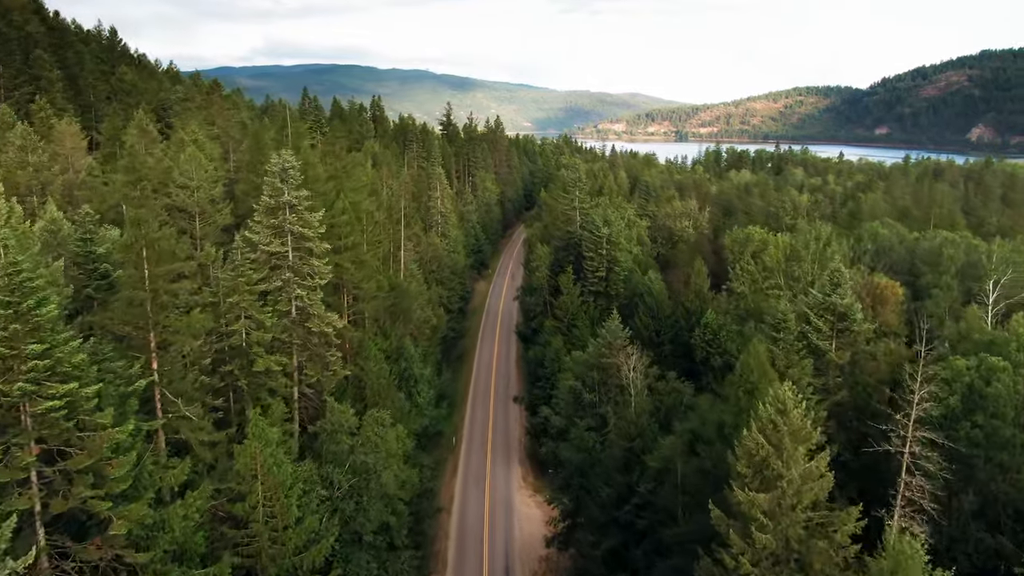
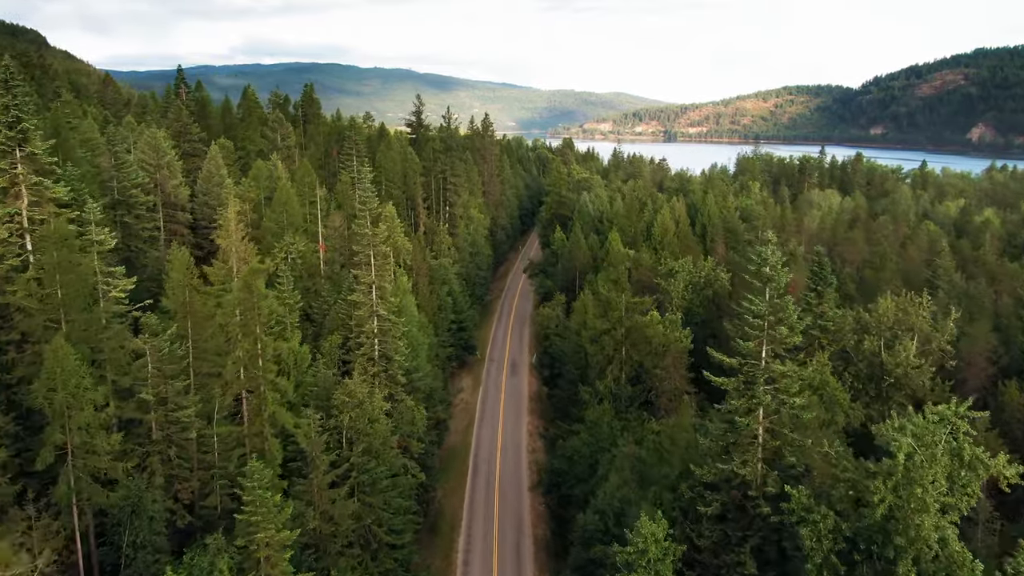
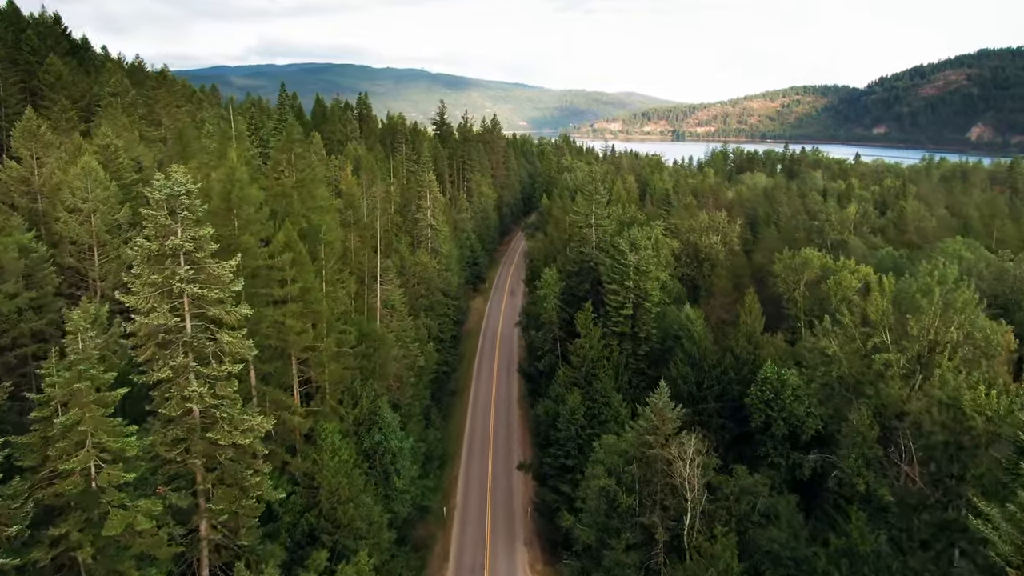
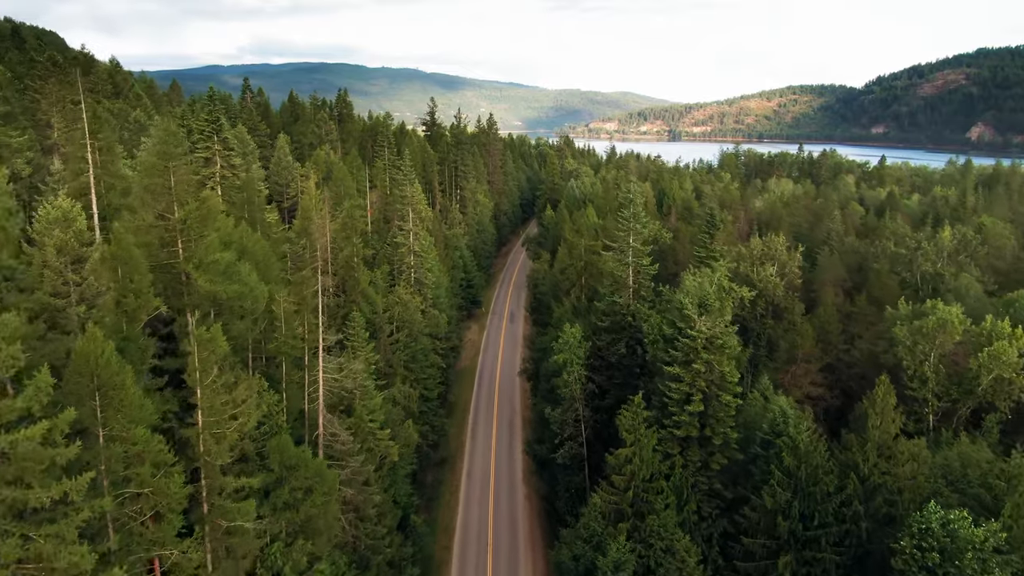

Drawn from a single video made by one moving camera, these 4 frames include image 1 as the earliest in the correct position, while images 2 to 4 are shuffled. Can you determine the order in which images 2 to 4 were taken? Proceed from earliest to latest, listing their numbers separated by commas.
3, 4, 2
